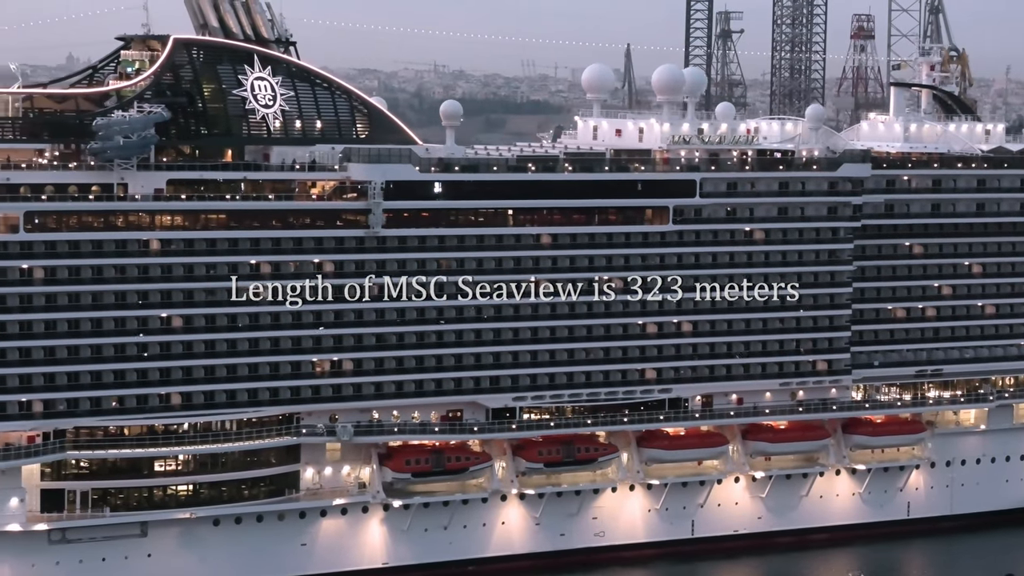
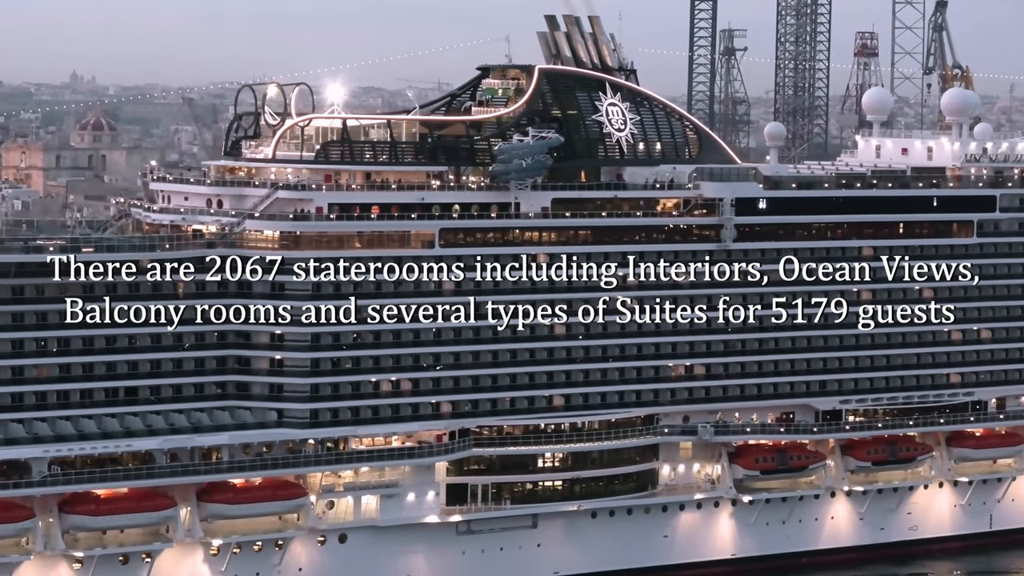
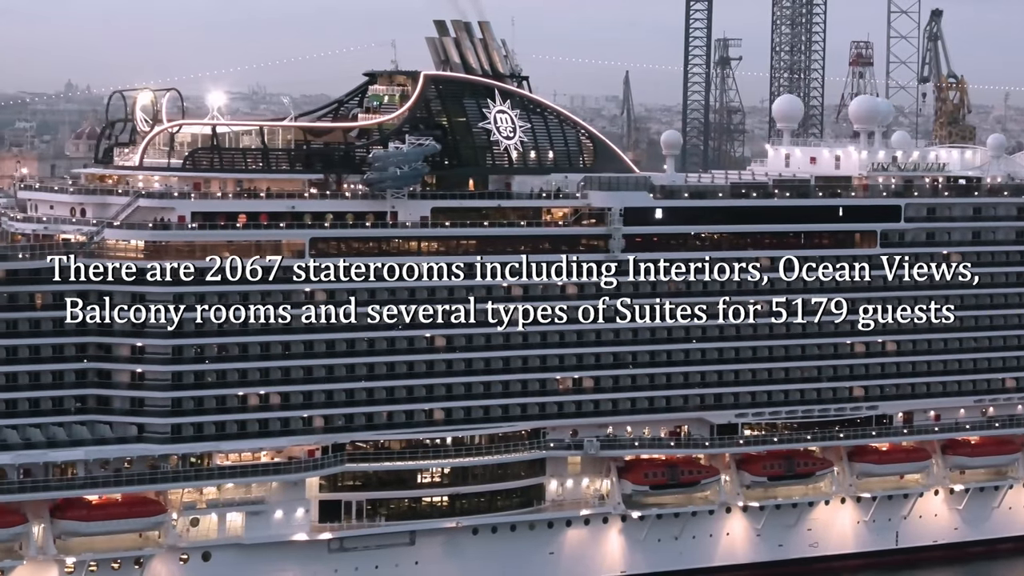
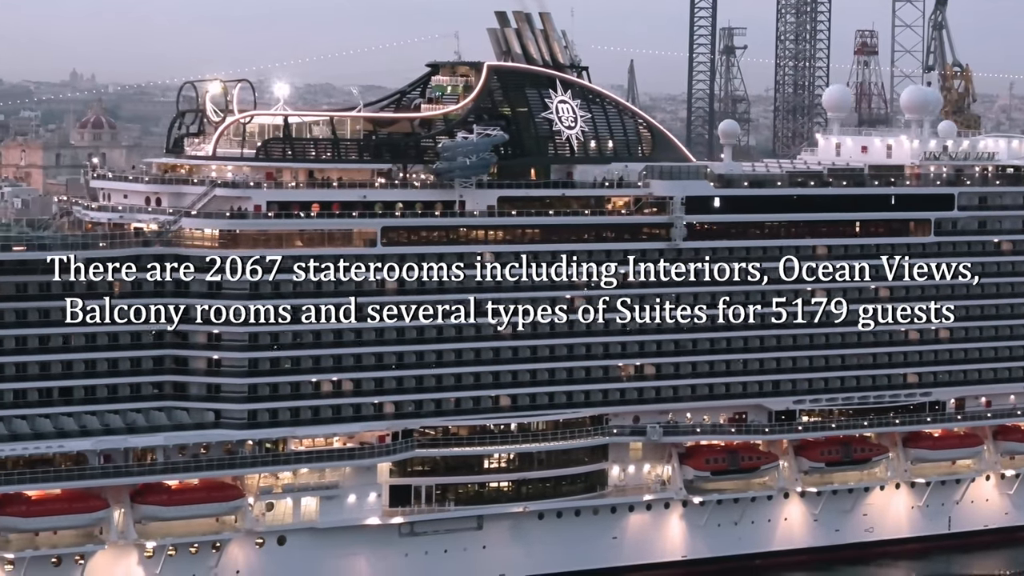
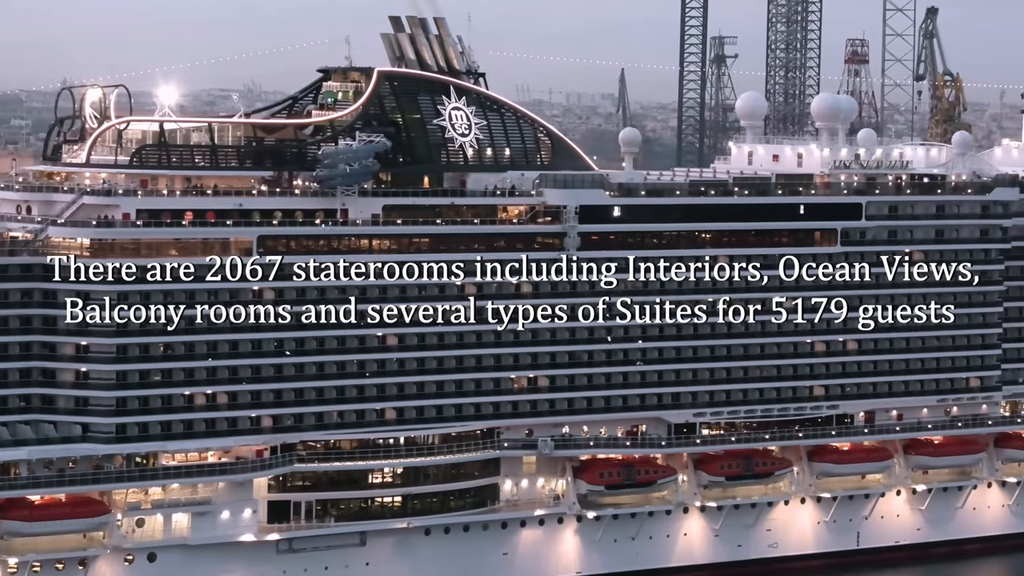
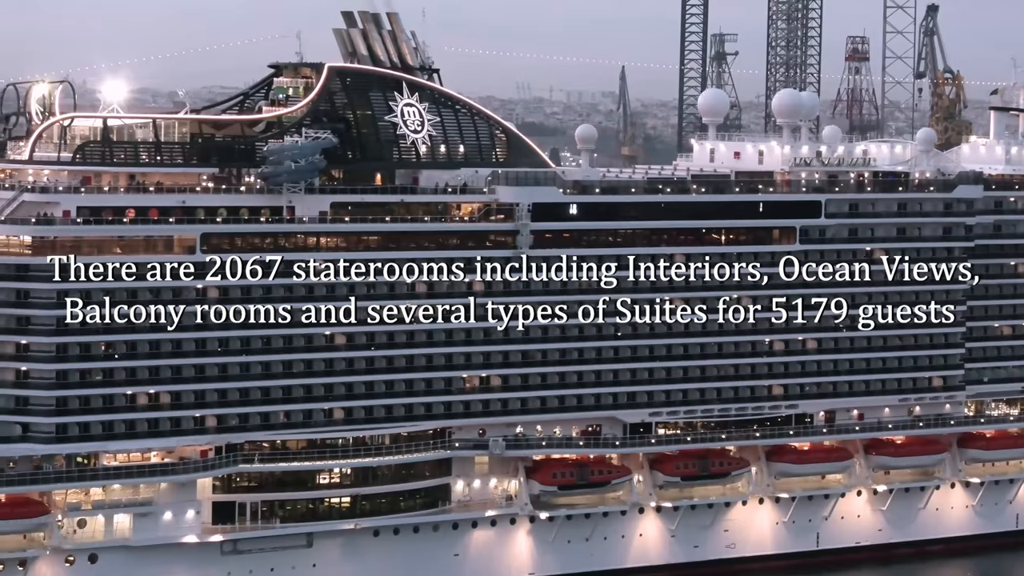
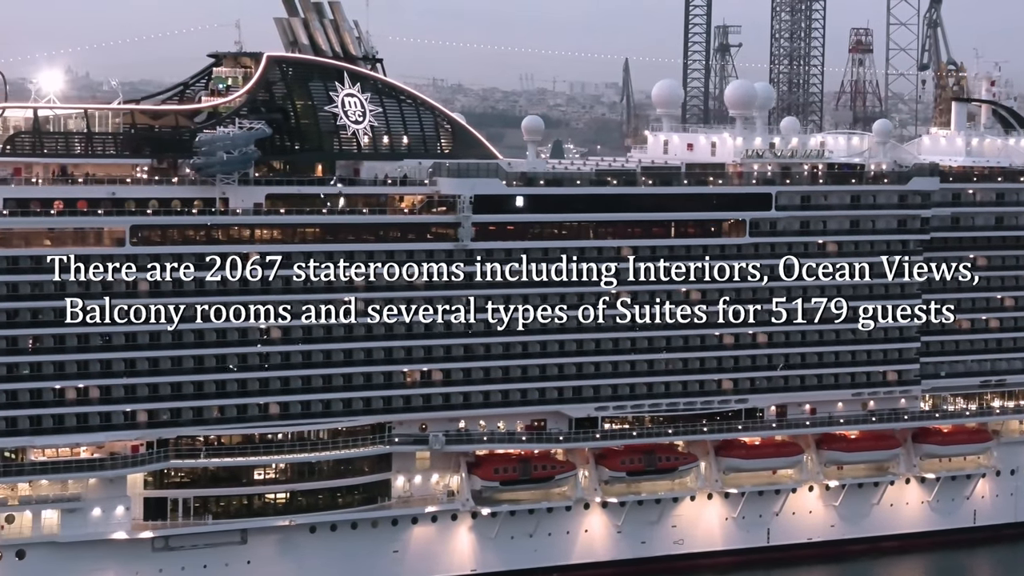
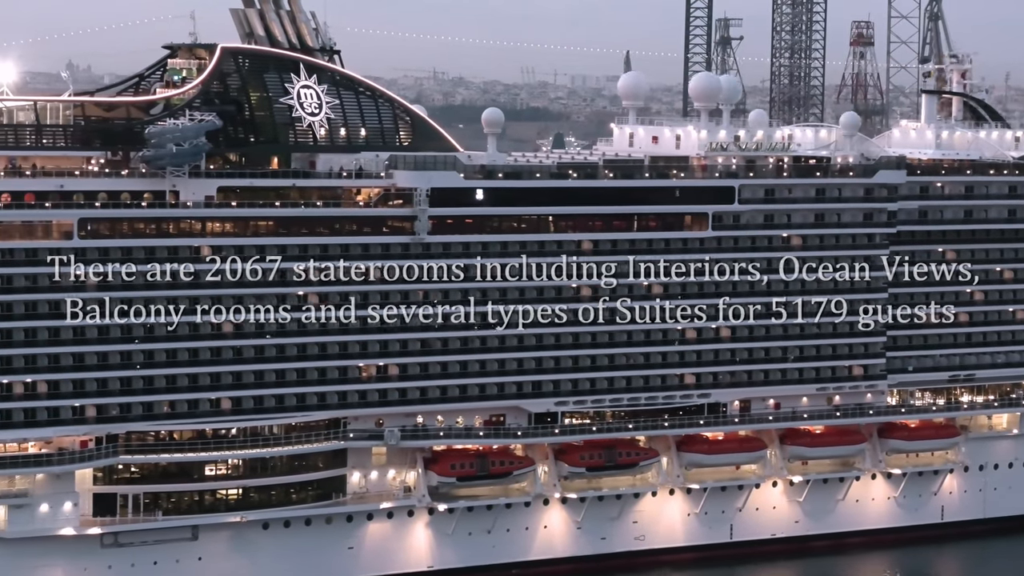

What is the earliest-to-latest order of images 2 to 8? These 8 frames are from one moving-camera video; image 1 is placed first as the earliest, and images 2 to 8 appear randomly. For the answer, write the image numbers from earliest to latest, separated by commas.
8, 7, 6, 5, 3, 4, 2
